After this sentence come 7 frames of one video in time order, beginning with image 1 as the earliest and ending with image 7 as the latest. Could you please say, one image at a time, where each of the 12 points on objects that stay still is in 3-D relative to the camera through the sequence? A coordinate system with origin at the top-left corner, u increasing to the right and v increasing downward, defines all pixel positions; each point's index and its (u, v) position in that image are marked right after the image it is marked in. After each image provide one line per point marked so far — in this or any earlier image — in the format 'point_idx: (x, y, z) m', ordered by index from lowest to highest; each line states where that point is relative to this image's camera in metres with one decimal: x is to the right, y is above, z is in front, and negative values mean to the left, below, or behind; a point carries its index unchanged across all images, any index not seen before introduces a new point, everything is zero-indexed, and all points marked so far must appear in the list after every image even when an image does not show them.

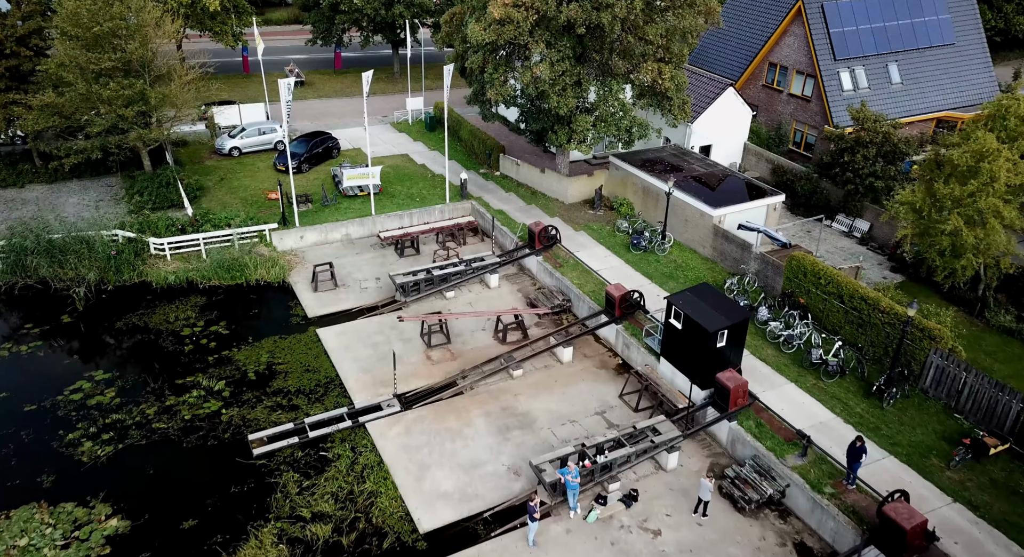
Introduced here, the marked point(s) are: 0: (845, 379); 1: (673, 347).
0: (+8.6, -2.6, +18.3) m
1: (+4.2, -1.8, +18.6) m
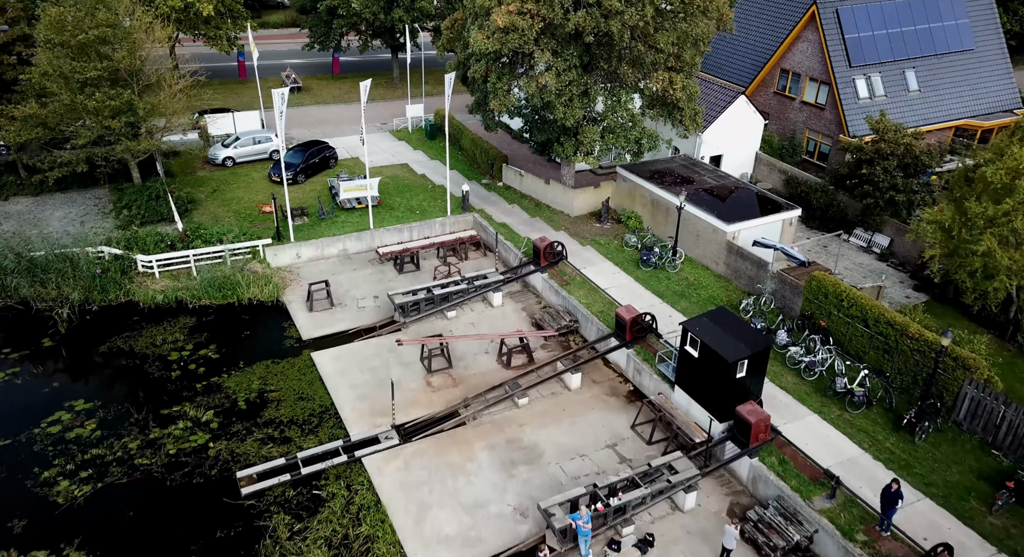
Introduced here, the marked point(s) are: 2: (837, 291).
0: (+8.7, -3.2, +17.2) m
1: (+4.3, -2.4, +17.5) m
2: (+8.7, -0.3, +19.2) m
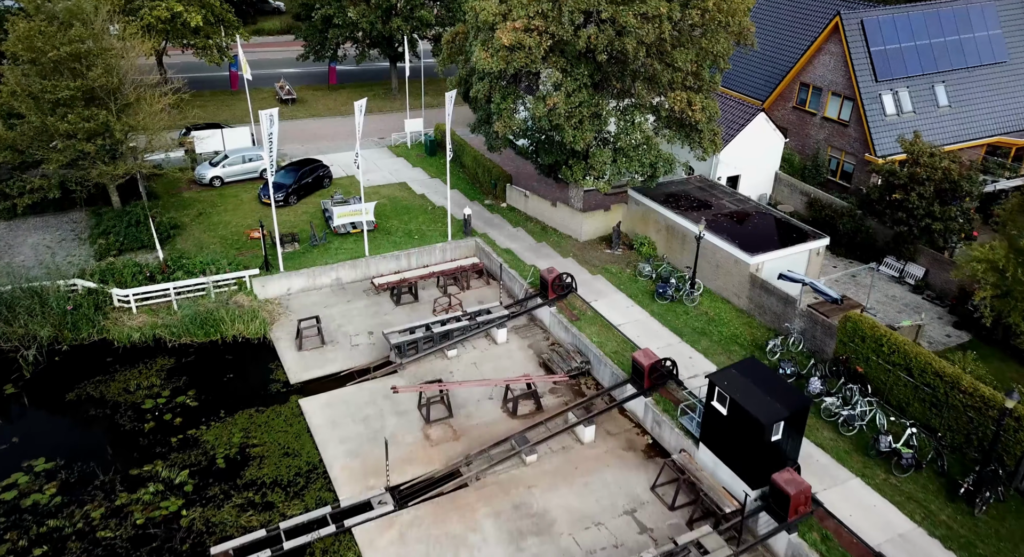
0: (+8.9, -4.2, +15.4) m
1: (+4.5, -3.4, +15.8) m
2: (+8.9, -1.4, +17.4) m
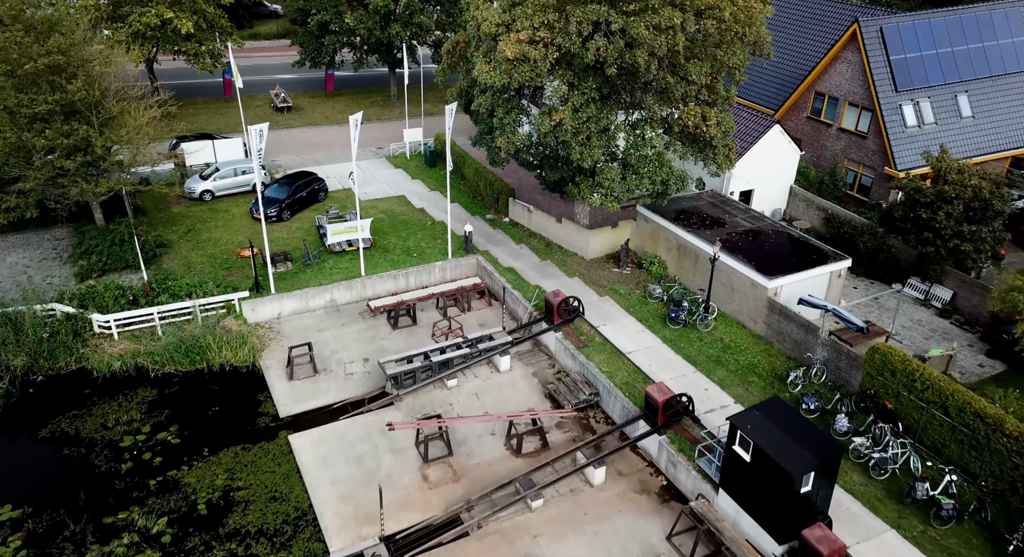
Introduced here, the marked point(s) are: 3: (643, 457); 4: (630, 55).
0: (+9.0, -4.9, +14.2) m
1: (+4.6, -4.1, +14.5) m
2: (+9.0, -2.1, +16.2) m
3: (+3.2, -4.3, +17.3) m
4: (+3.1, +5.8, +18.5) m
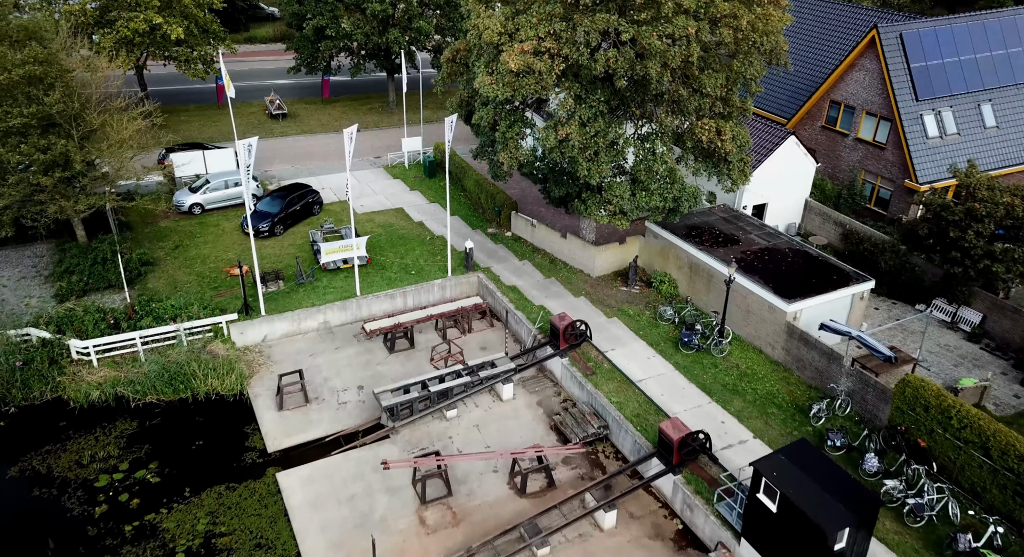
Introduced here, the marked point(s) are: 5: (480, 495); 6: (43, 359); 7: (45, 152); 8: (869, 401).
0: (+9.0, -5.5, +13.0) m
1: (+4.7, -4.7, +13.3) m
2: (+9.1, -2.7, +15.0) m
3: (+3.3, -5.0, +16.1) m
4: (+3.2, +5.2, +17.4) m
5: (-0.7, -4.9, +16.2) m
6: (-12.4, -2.1, +18.9) m
7: (-13.0, +3.5, +19.8) m
8: (+8.5, -2.9, +17.0) m
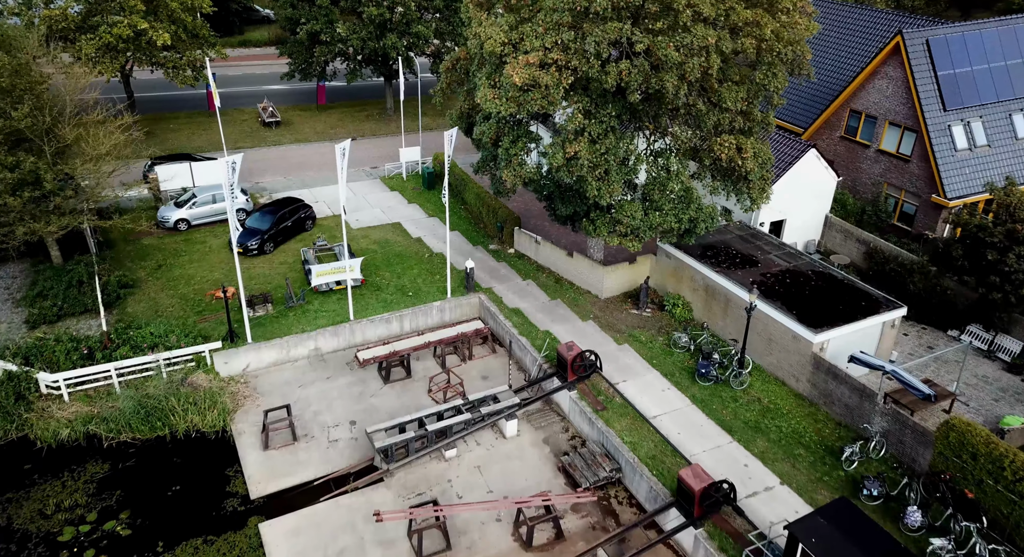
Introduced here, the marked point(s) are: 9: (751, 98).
0: (+9.1, -6.2, +11.5) m
1: (+4.8, -5.4, +11.9) m
2: (+9.2, -3.4, +13.5) m
3: (+3.4, -5.6, +14.7) m
4: (+3.3, +4.5, +16.0) m
5: (-0.6, -5.6, +14.7) m
6: (-12.3, -2.8, +17.4) m
7: (-12.9, +2.8, +18.4) m
8: (+8.6, -3.6, +15.5) m
9: (+6.0, +4.6, +17.8) m
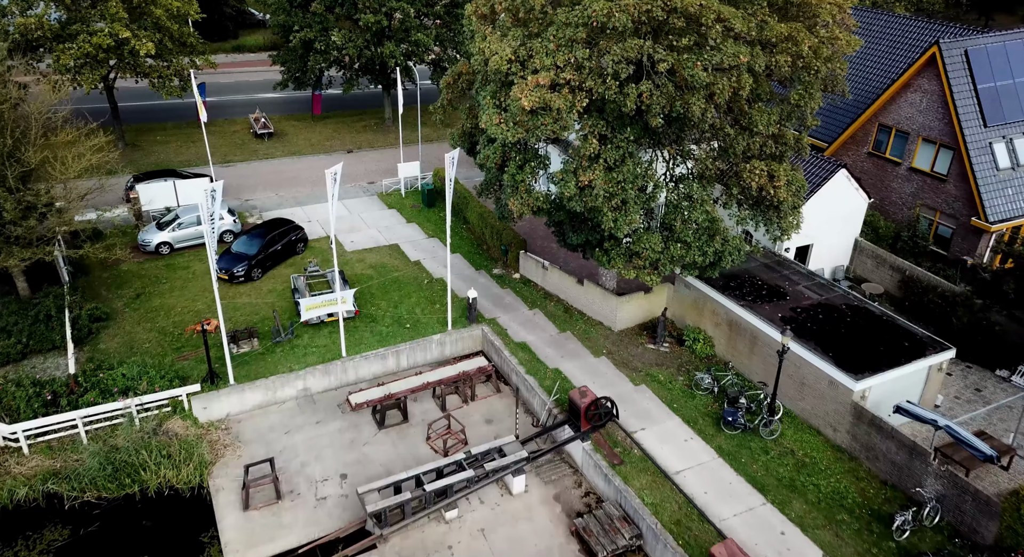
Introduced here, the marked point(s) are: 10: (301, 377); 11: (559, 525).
0: (+9.3, -7.1, +9.8) m
1: (+4.9, -6.3, +10.1) m
2: (+9.3, -4.3, +11.8) m
3: (+3.5, -6.5, +12.9) m
4: (+3.4, +3.6, +14.2) m
5: (-0.5, -6.5, +13.0) m
6: (-12.2, -3.7, +15.7) m
7: (-12.7, +1.9, +16.7) m
8: (+8.8, -4.5, +13.8) m
9: (+6.2, +3.7, +16.1) m
10: (-5.5, -2.6, +18.6) m
11: (+1.0, -5.3, +15.2) m
